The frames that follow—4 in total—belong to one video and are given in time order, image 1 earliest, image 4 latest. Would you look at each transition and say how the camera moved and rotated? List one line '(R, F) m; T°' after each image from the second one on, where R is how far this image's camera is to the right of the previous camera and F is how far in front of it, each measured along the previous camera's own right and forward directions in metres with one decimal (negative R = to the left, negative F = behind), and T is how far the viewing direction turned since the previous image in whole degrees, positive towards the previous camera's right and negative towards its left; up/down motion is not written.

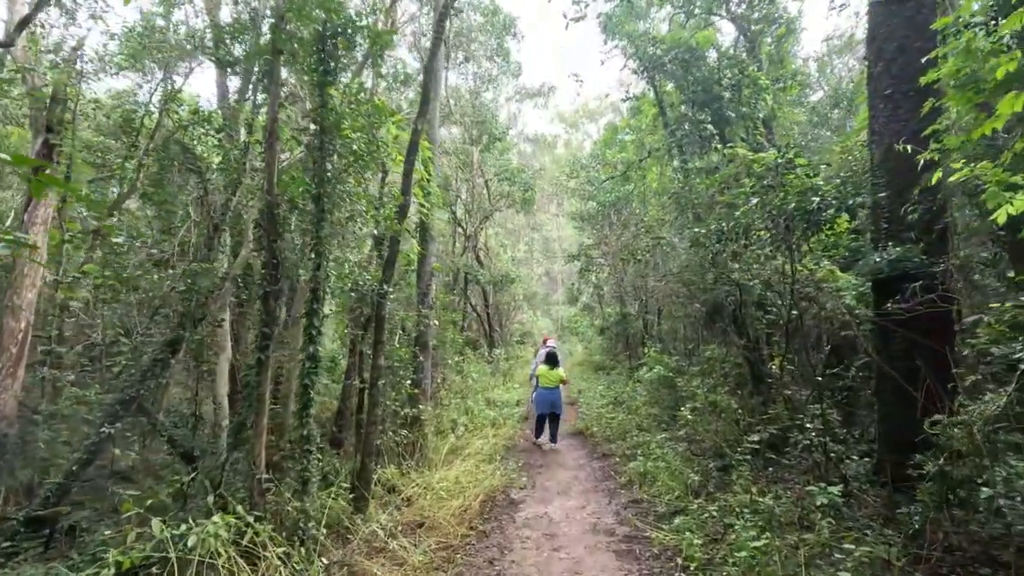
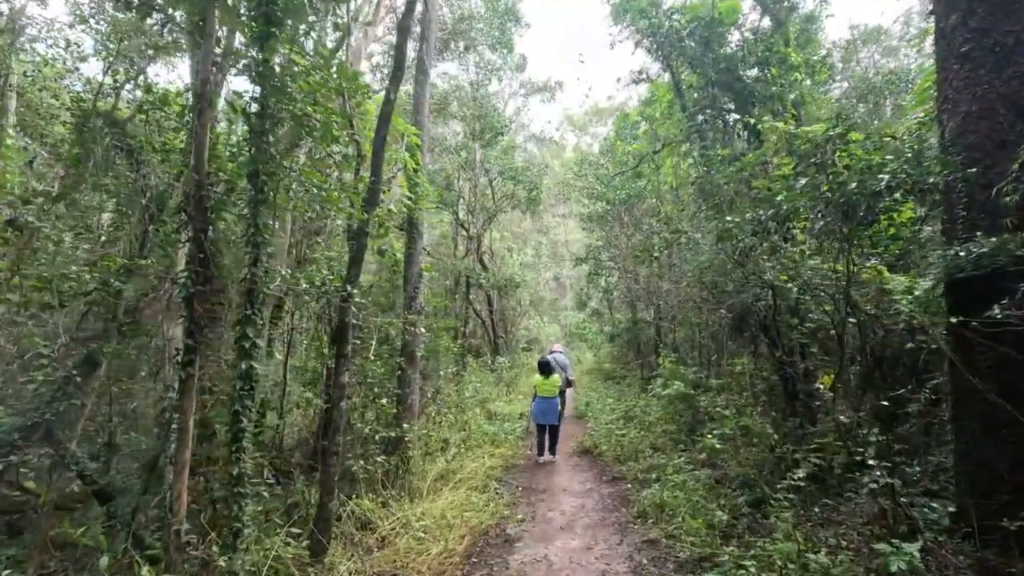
(+0.2, +1.1) m; -1°
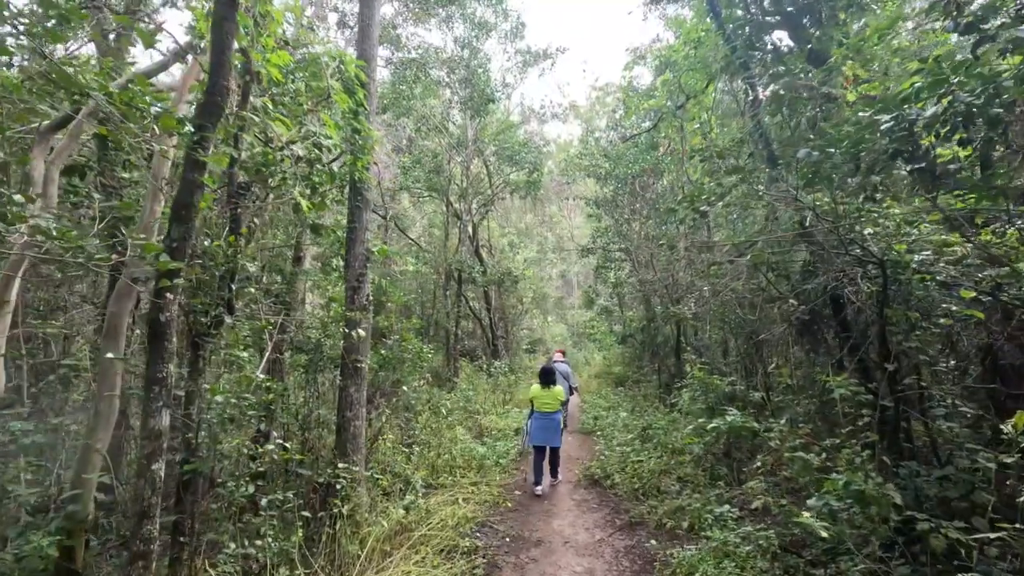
(+0.3, +2.2) m; -1°
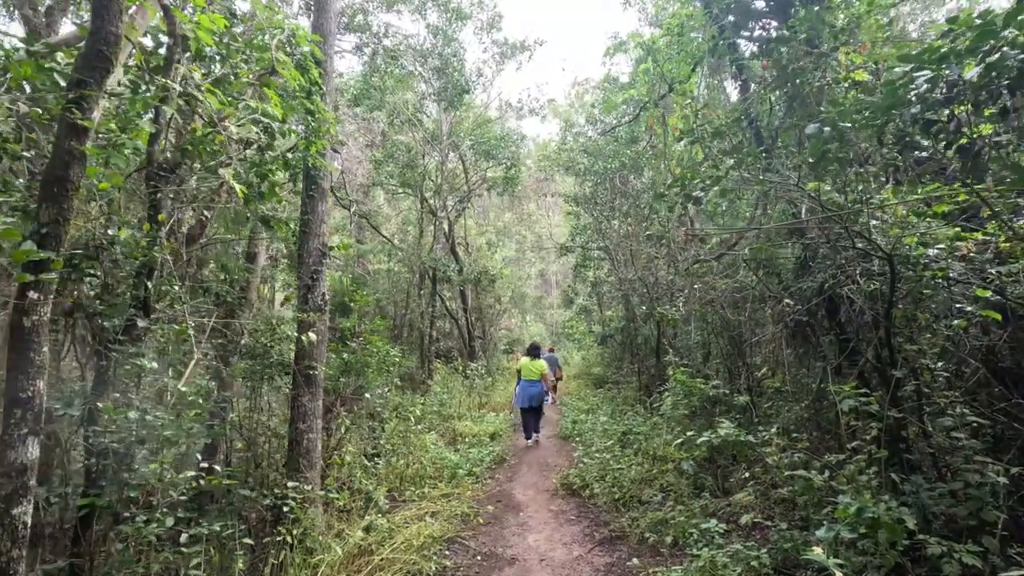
(+0.1, +0.5) m; +2°
